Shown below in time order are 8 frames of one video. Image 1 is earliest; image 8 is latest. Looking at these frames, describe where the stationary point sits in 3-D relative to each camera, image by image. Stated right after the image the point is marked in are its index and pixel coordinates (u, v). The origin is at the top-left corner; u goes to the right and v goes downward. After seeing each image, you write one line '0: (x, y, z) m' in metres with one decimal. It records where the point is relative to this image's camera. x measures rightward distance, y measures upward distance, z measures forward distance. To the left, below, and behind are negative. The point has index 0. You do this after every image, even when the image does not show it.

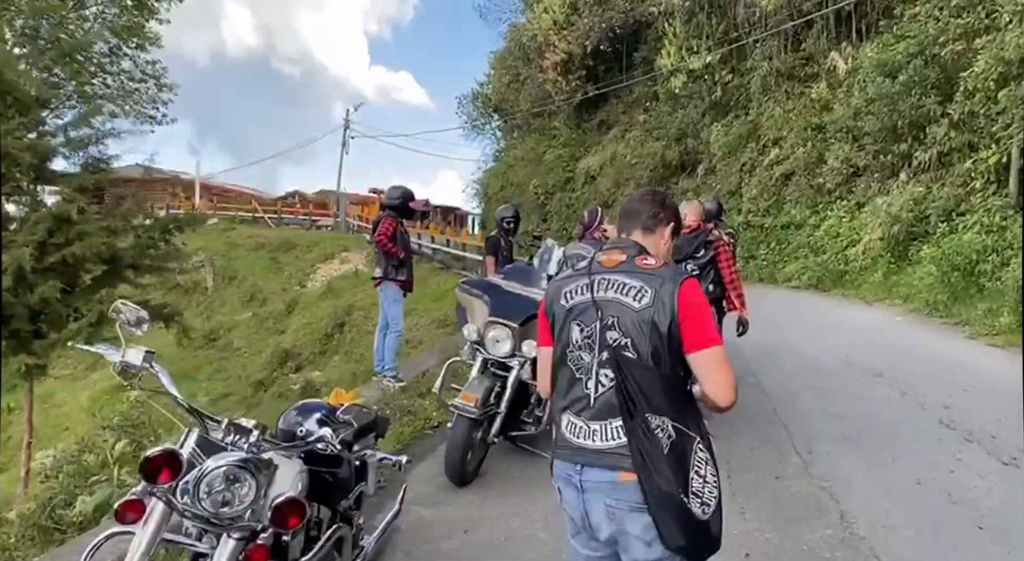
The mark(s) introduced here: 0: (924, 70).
0: (+7.2, +3.7, +10.5) m
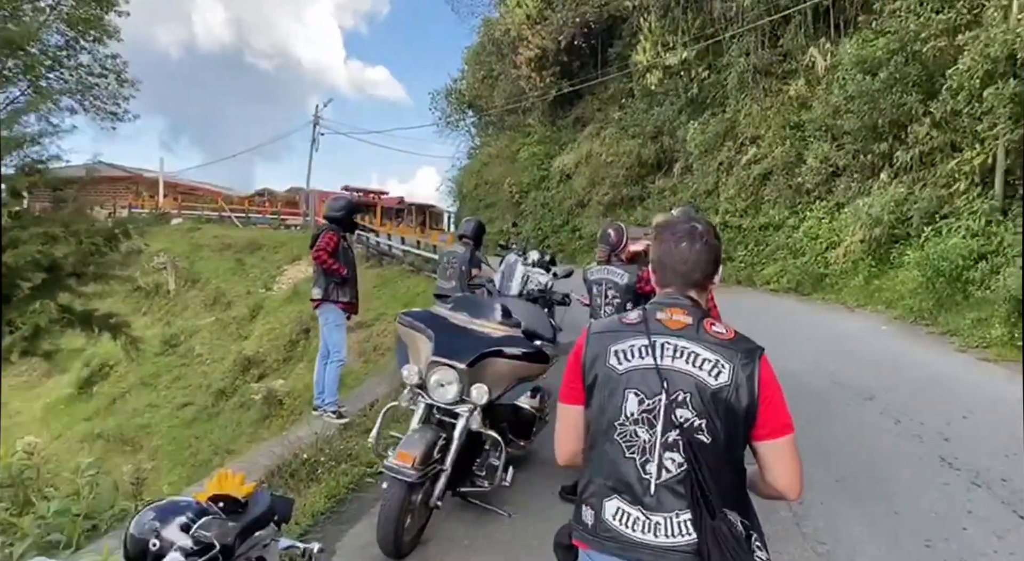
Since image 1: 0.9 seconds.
0: (+6.7, +3.6, +10.1) m
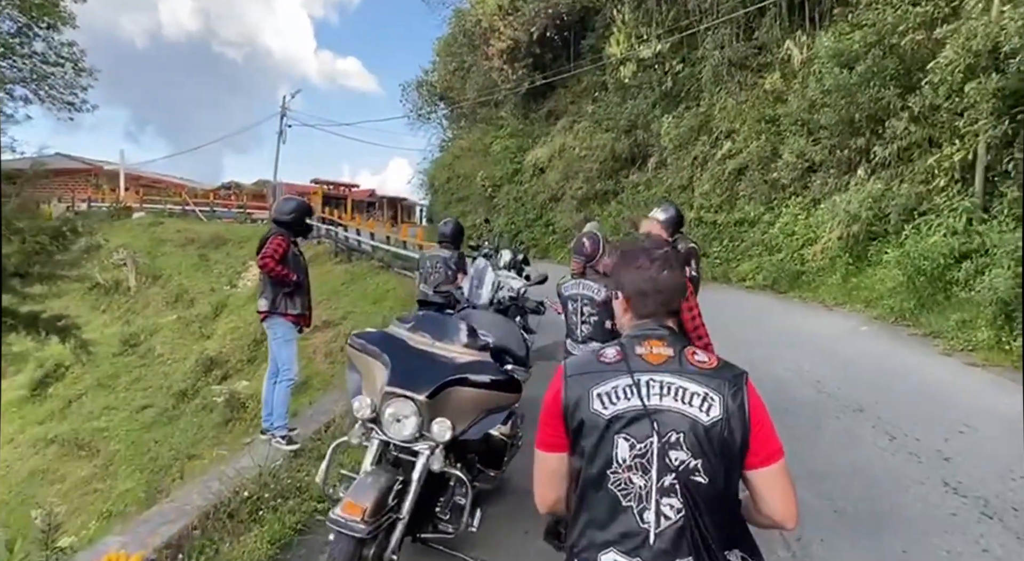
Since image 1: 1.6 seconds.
0: (+6.2, +3.7, +9.9) m
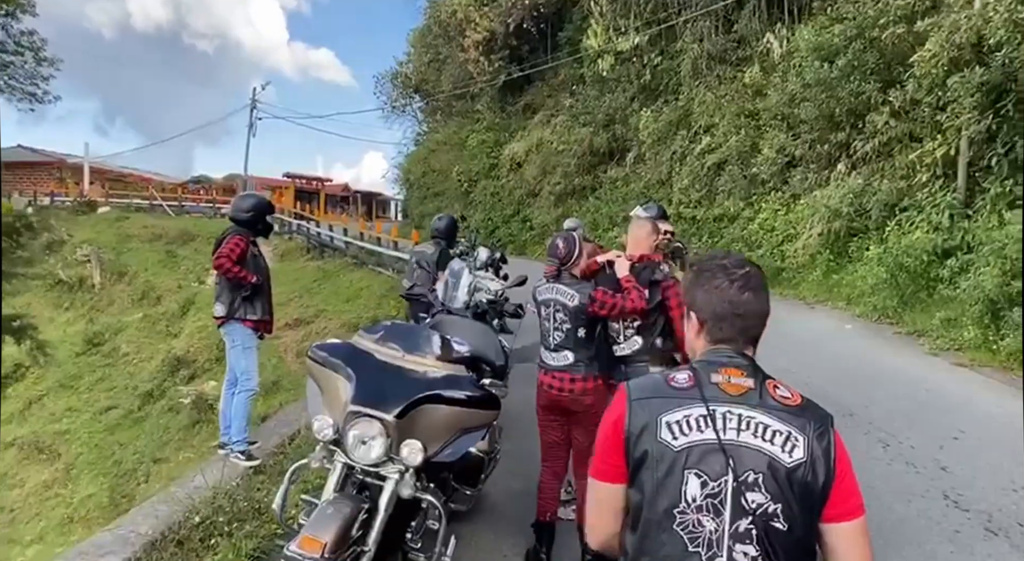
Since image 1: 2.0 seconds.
0: (+5.8, +3.7, +9.8) m
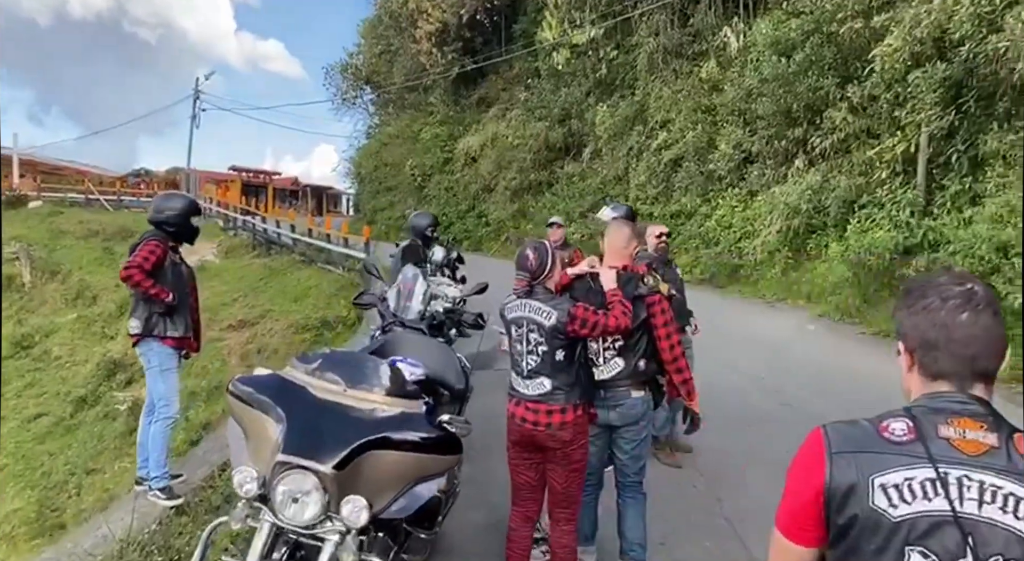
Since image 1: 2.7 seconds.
0: (+5.0, +3.8, +9.7) m
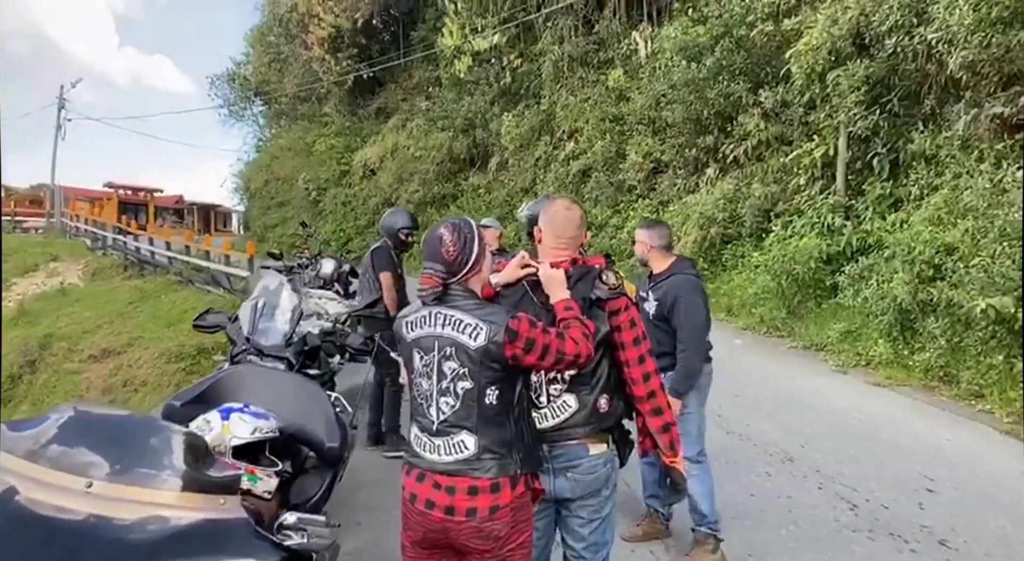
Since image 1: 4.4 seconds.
0: (+3.5, +3.6, +9.5) m
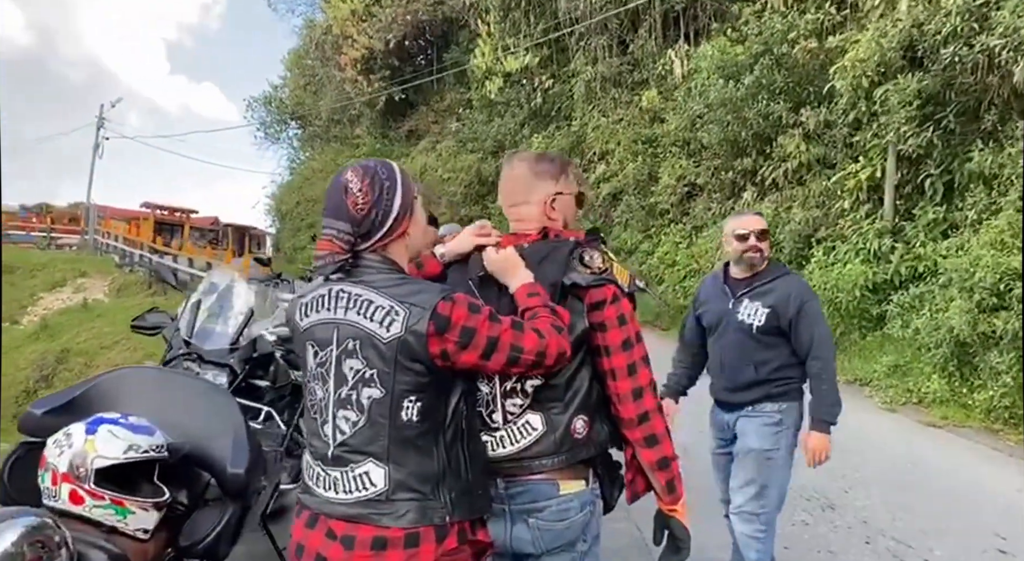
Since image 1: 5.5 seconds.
0: (+3.9, +3.2, +9.1) m
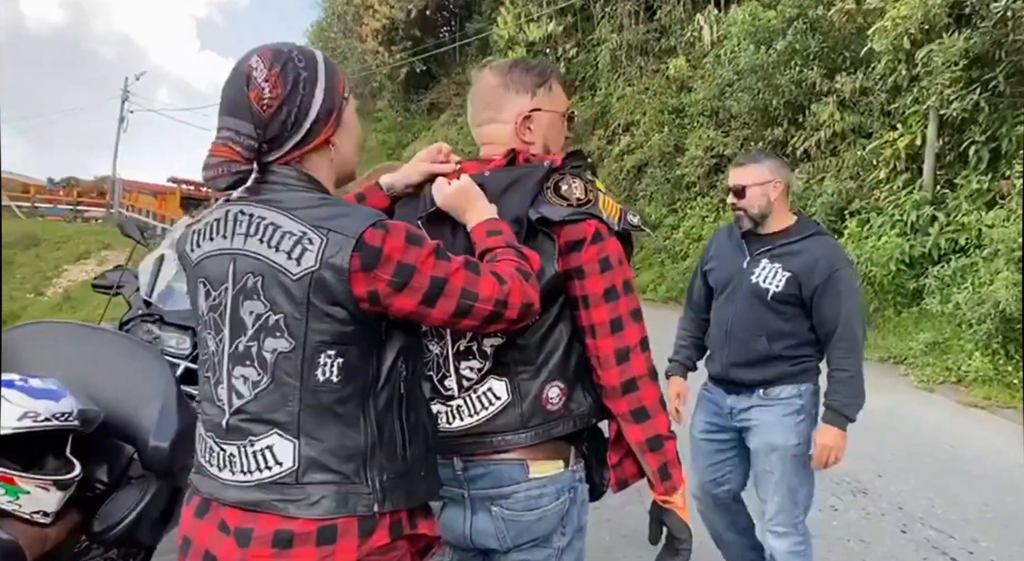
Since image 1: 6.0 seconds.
0: (+4.2, +3.5, +8.6) m
